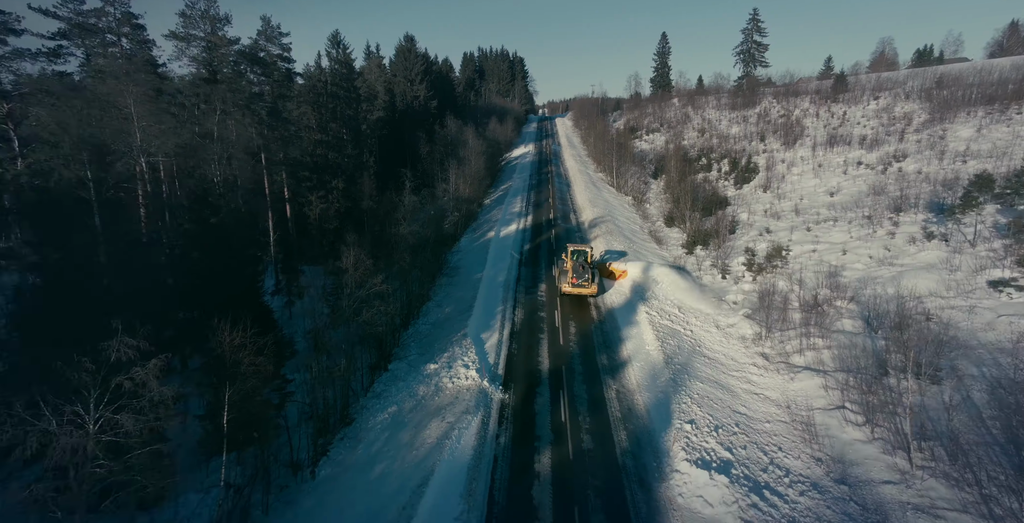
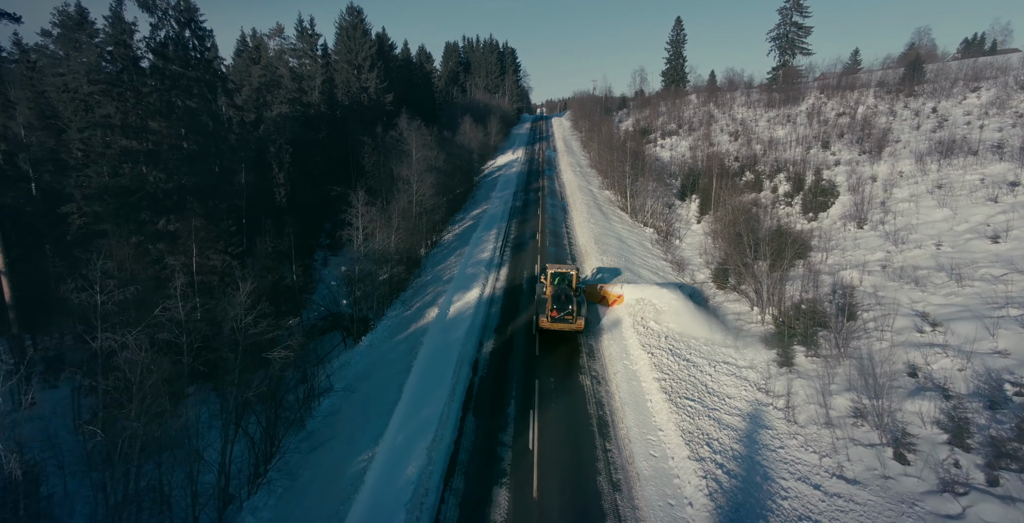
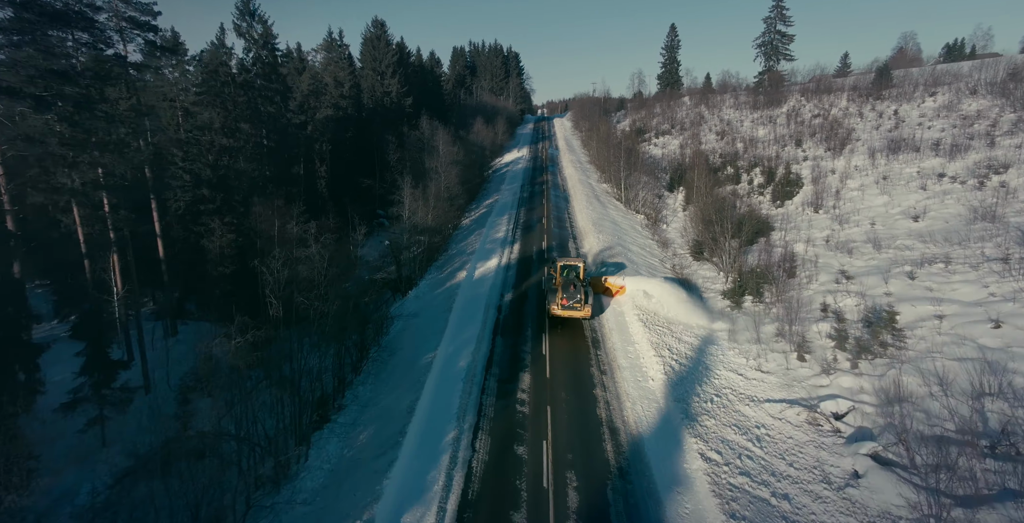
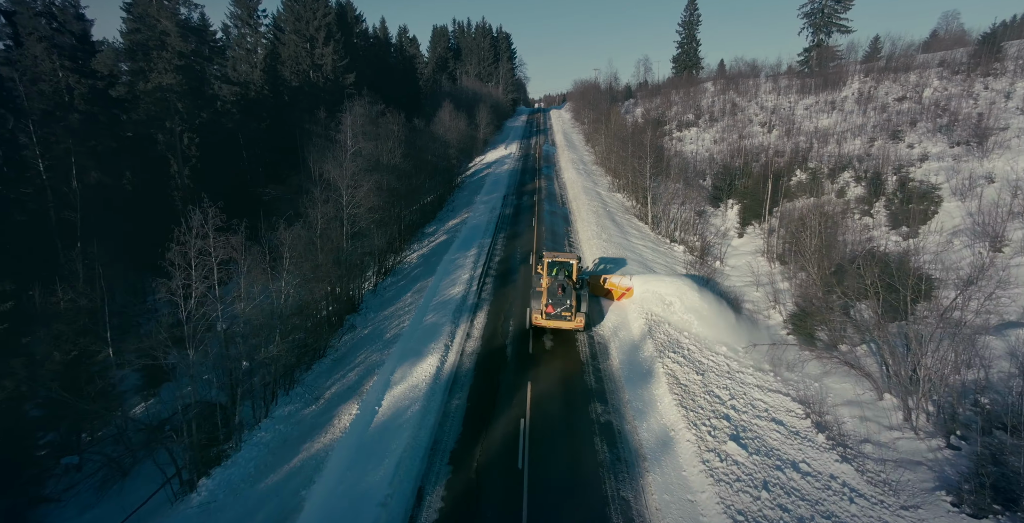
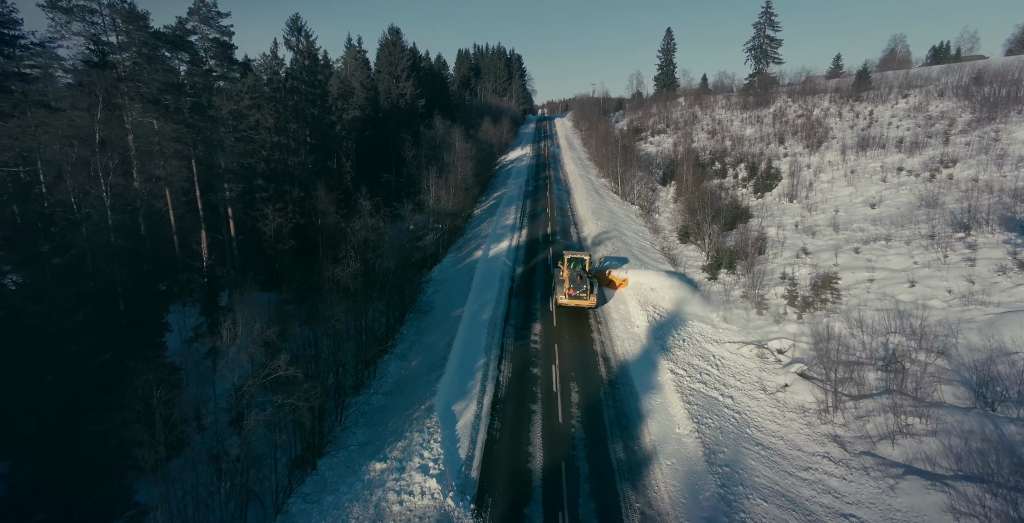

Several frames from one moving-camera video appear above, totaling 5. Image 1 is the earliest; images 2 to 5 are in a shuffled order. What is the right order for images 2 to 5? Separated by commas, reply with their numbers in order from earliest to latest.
5, 3, 2, 4
